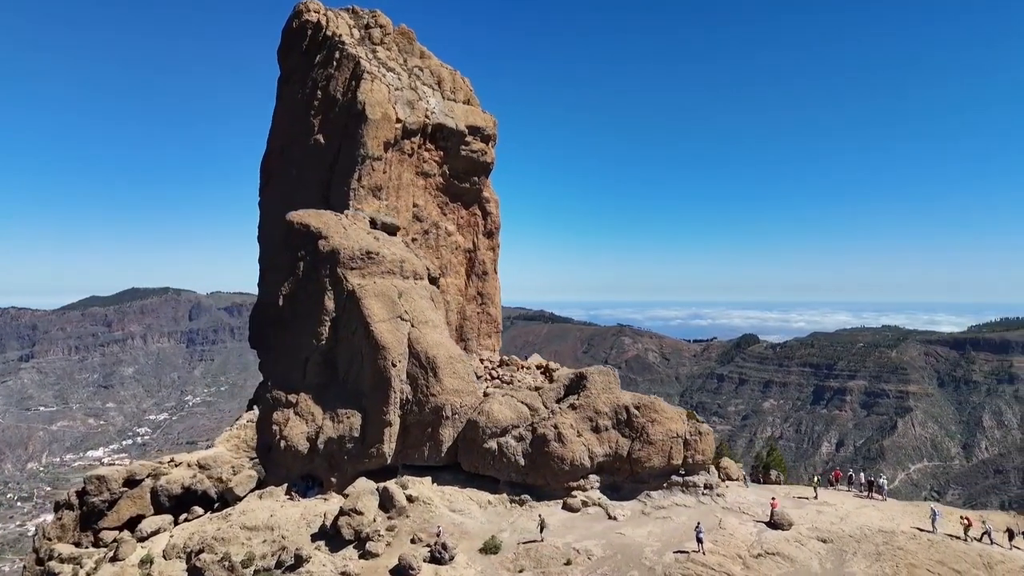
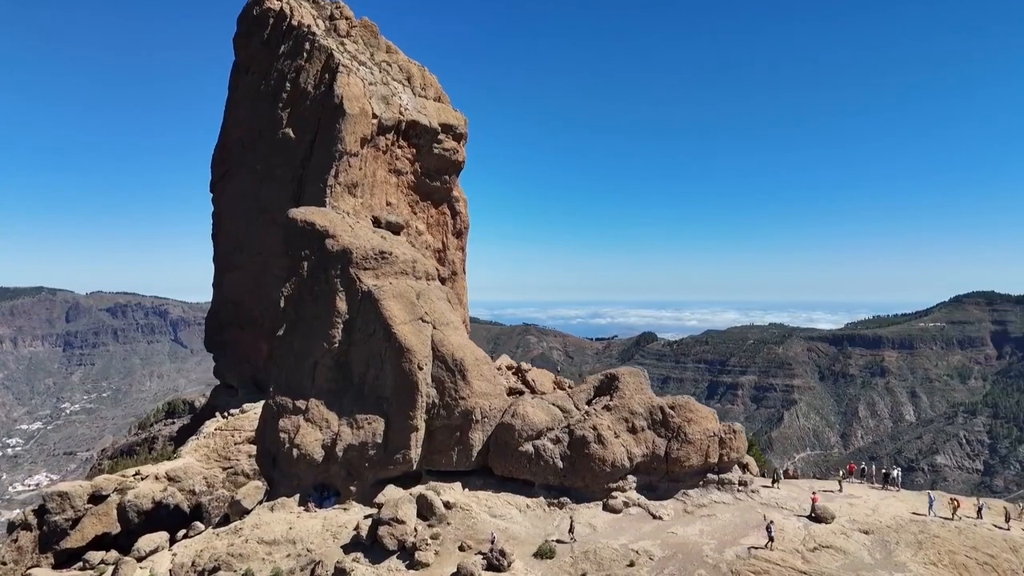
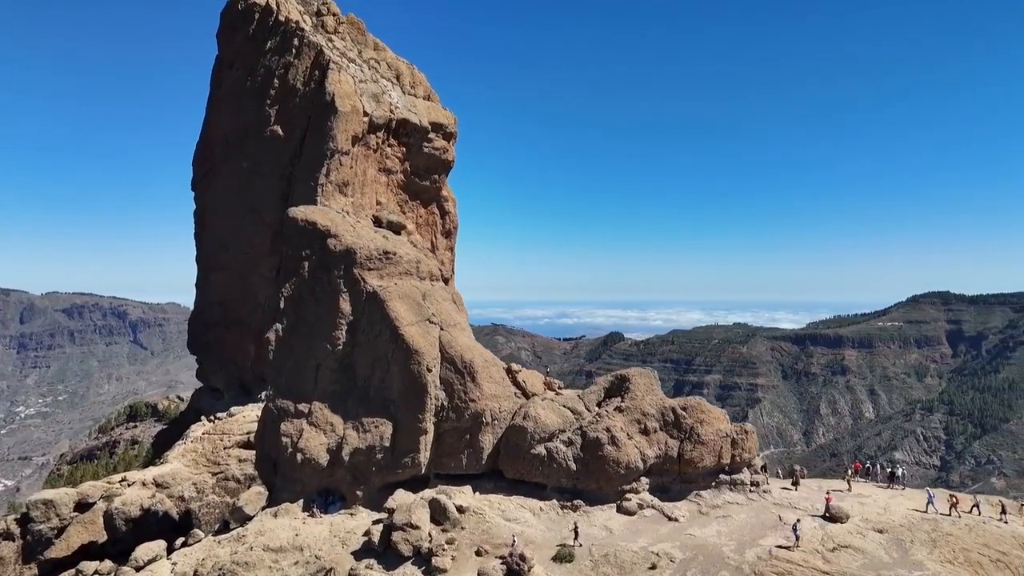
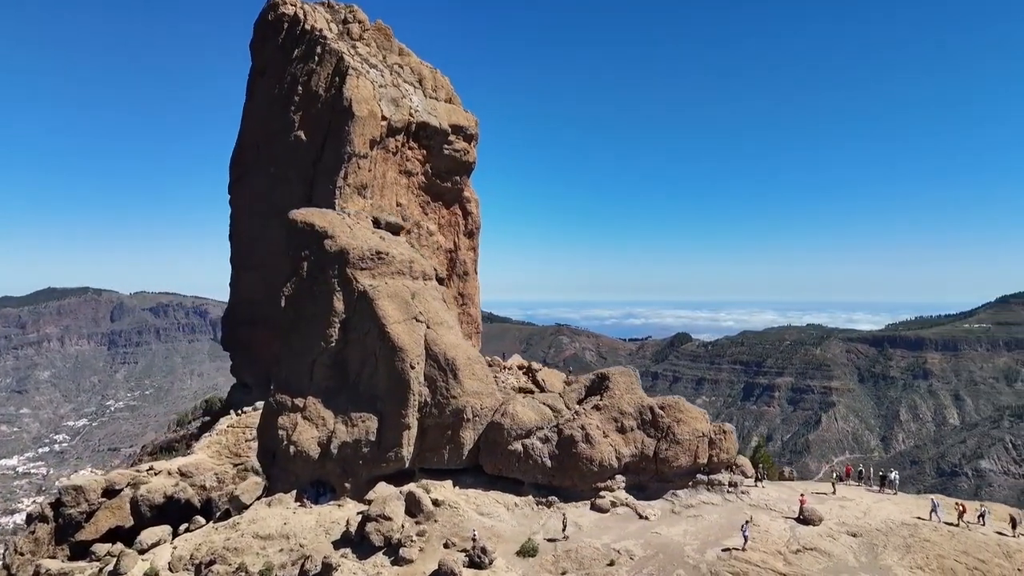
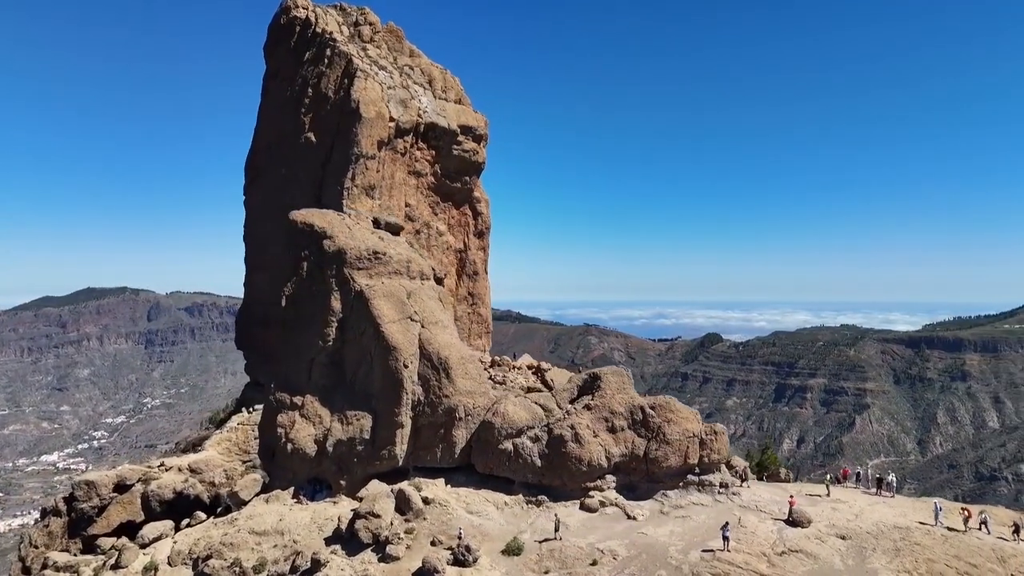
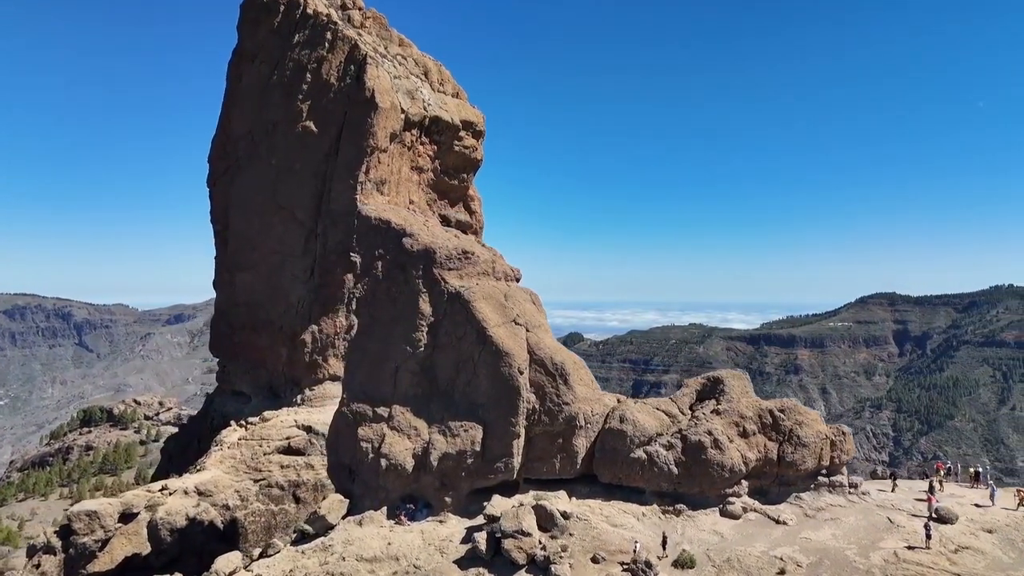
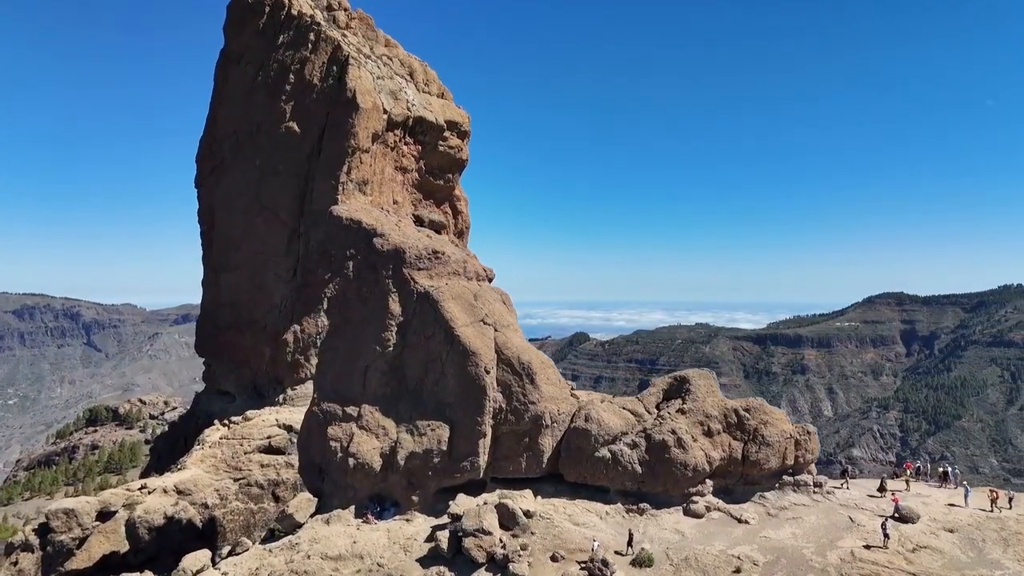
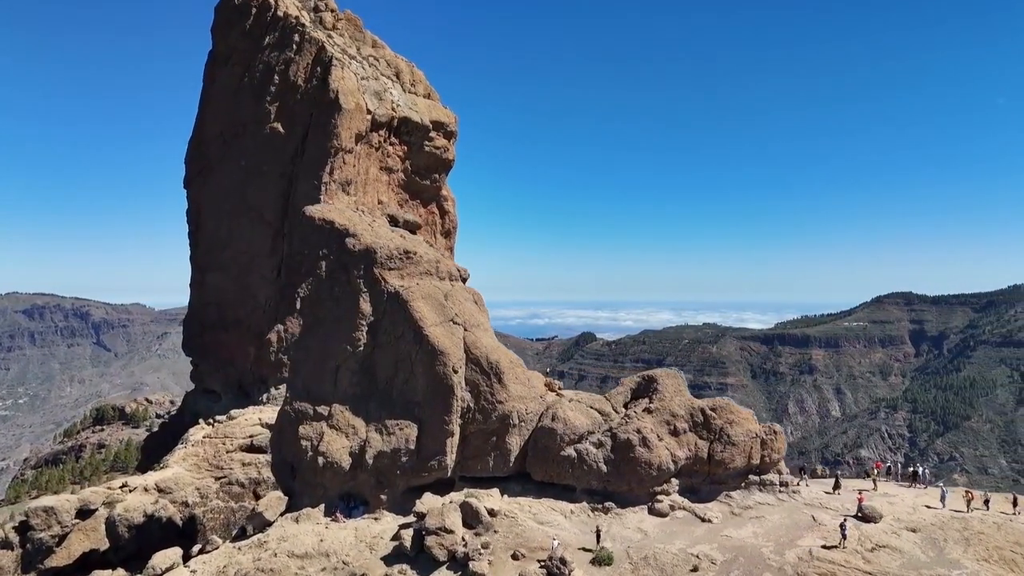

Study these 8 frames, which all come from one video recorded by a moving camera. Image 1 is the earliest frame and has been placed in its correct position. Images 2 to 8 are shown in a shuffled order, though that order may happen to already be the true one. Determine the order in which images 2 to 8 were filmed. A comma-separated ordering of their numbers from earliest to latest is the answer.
5, 4, 2, 3, 8, 7, 6
